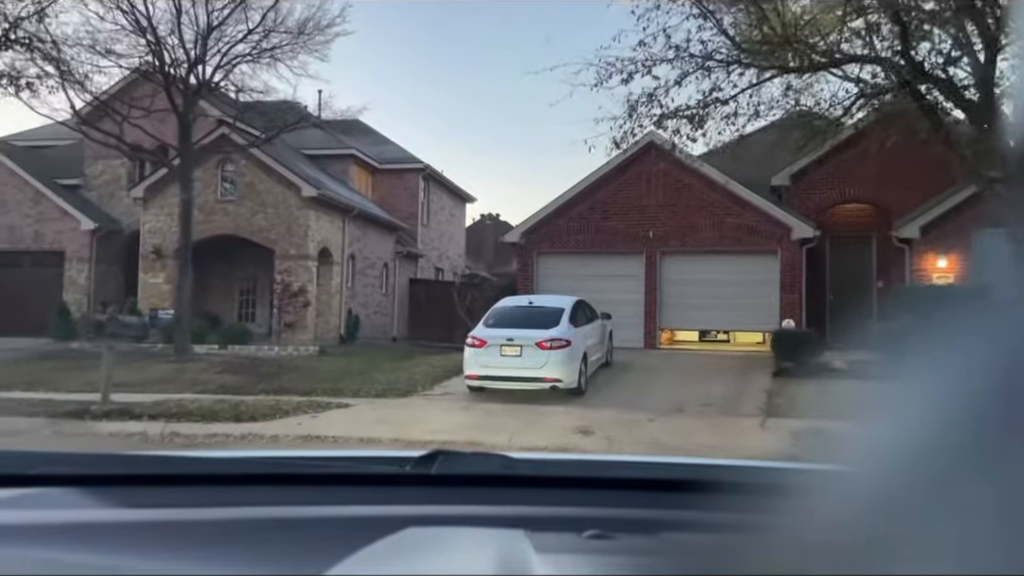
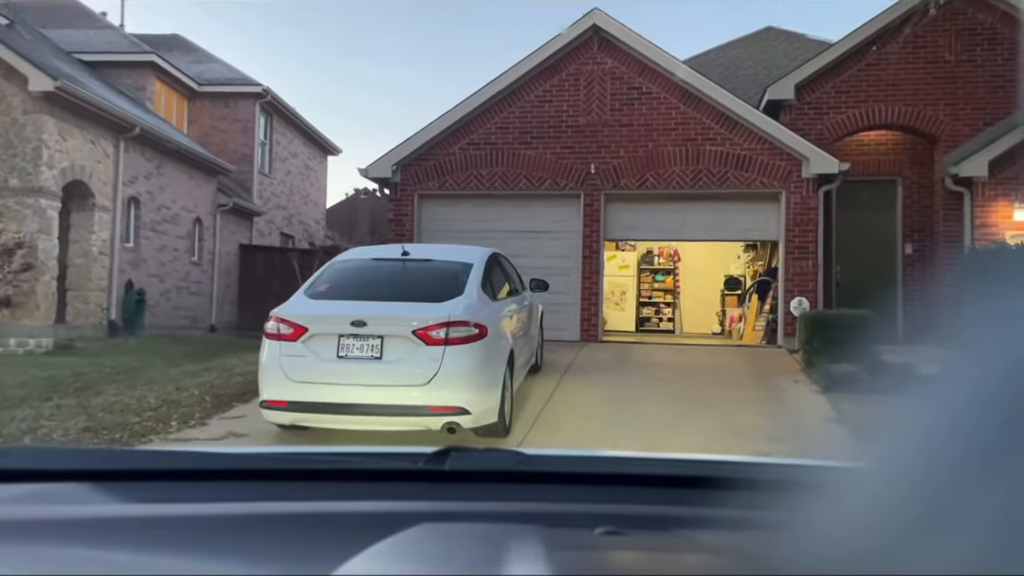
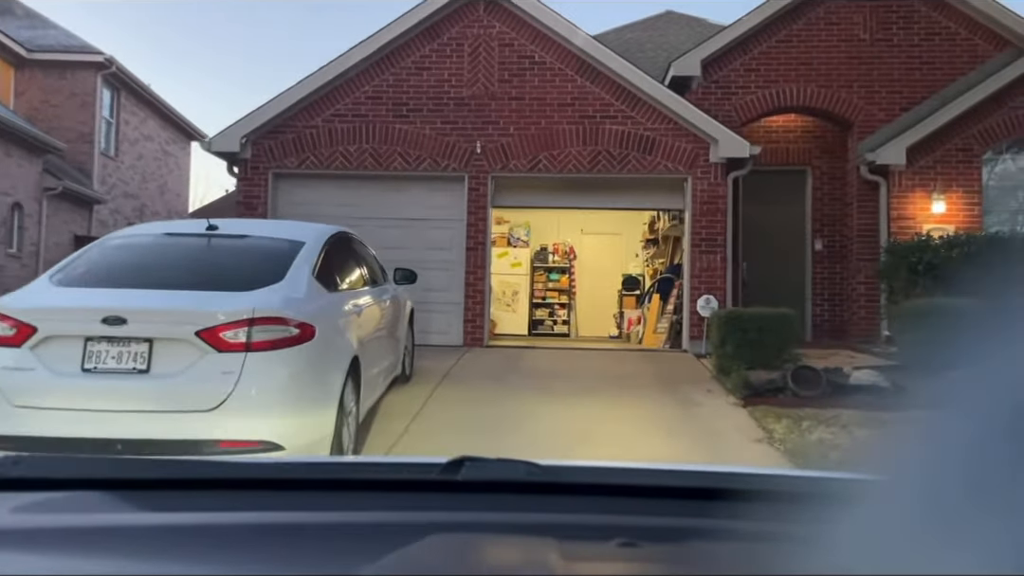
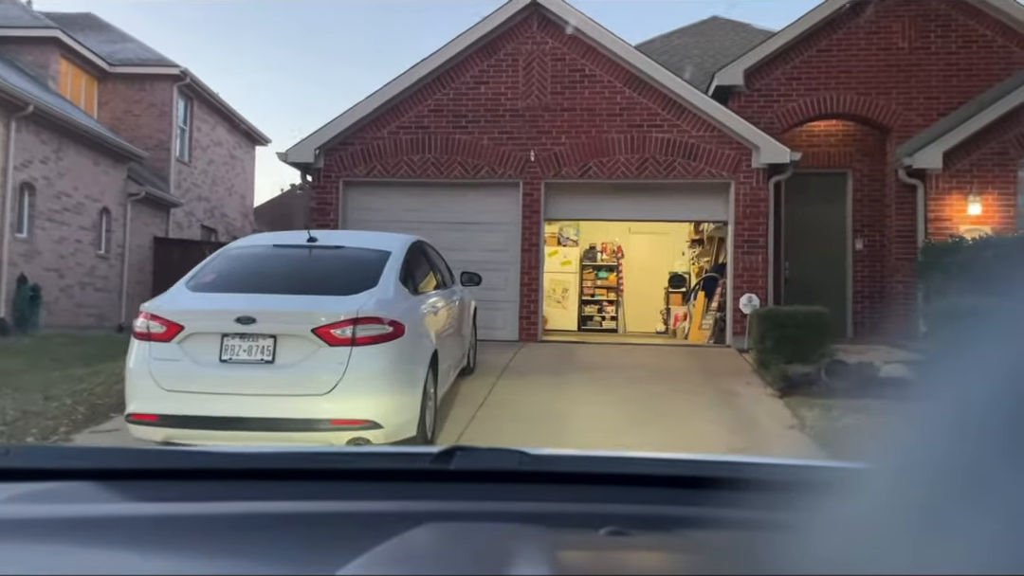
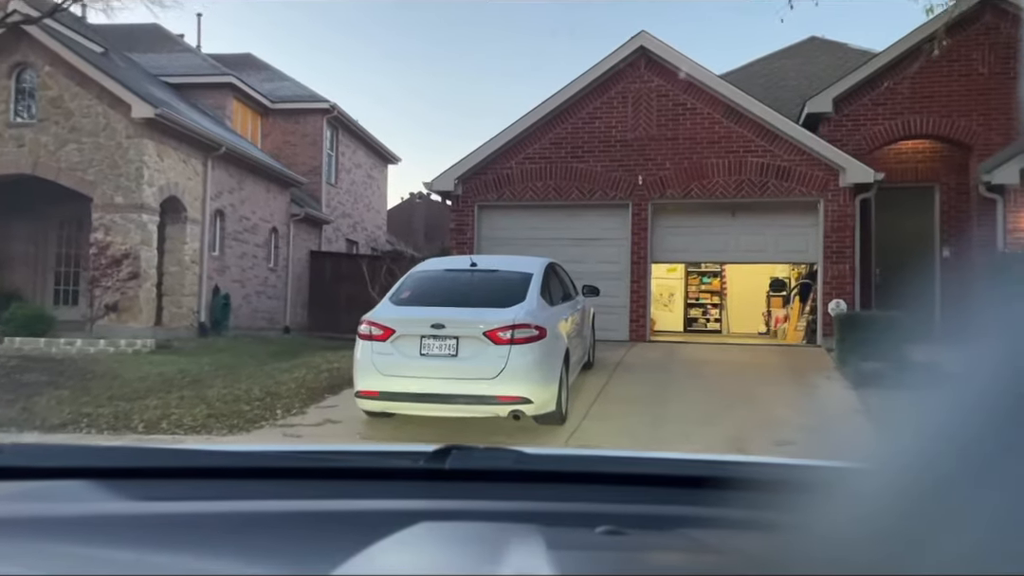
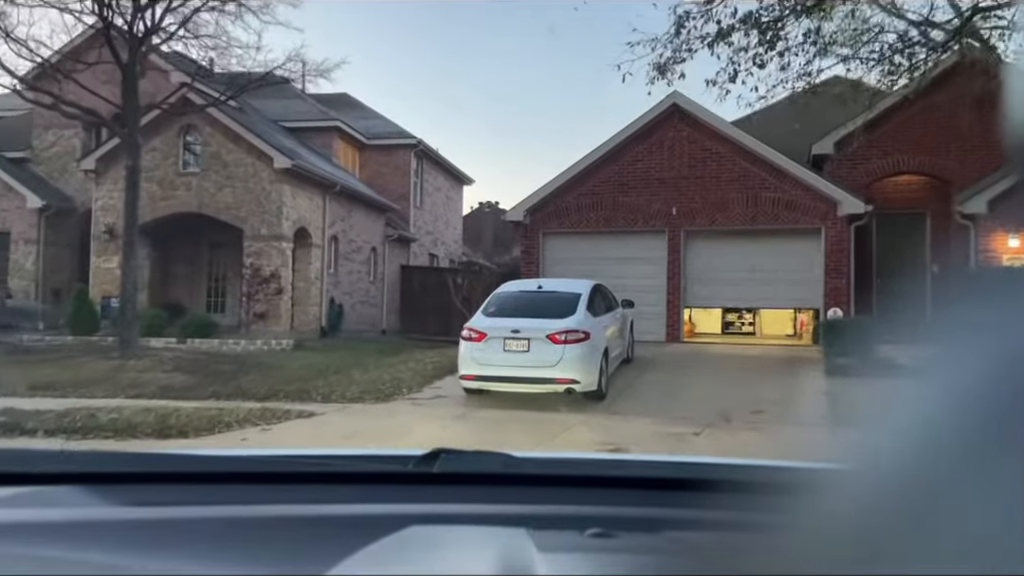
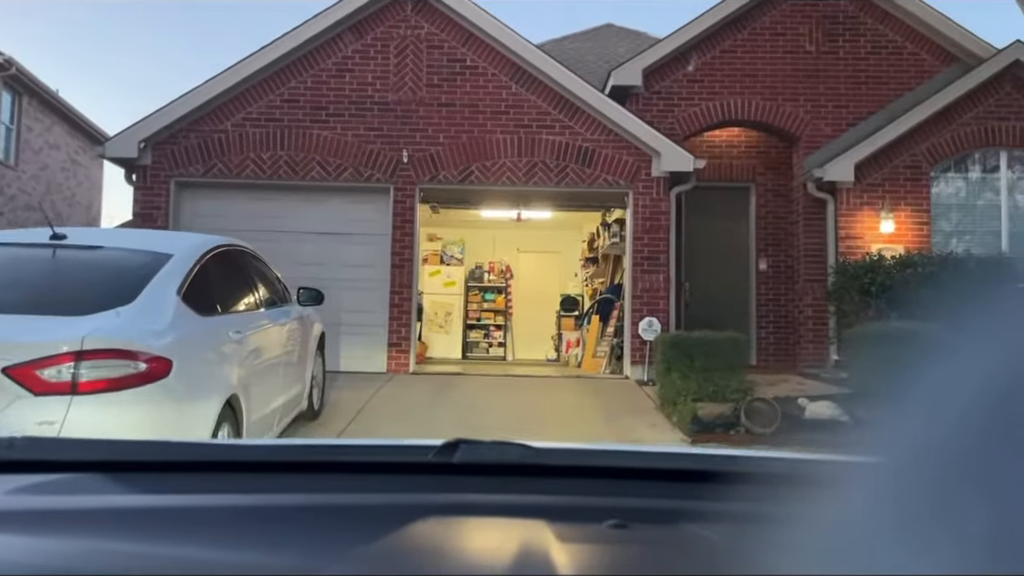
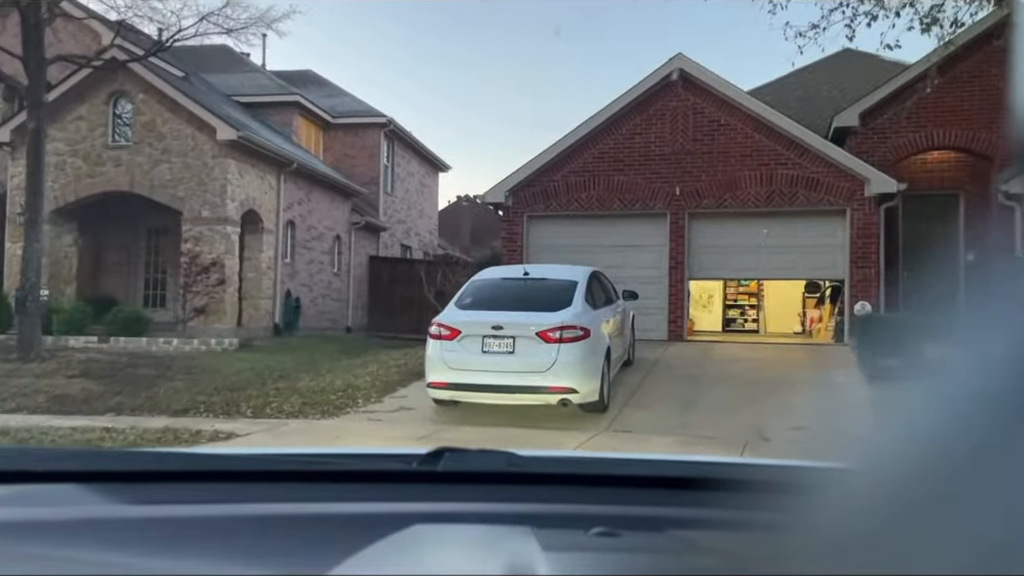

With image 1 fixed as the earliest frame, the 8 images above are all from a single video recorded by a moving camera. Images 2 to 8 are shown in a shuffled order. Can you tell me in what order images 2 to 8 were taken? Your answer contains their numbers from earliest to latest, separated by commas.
6, 8, 5, 2, 4, 3, 7
